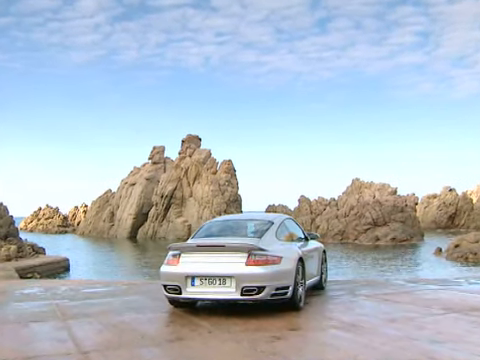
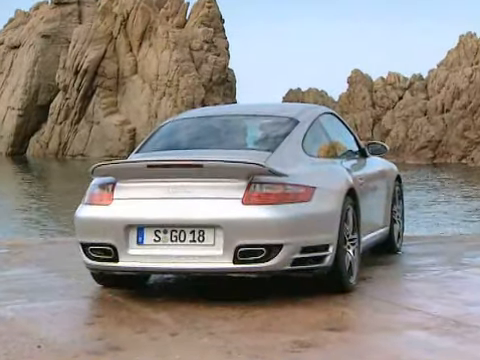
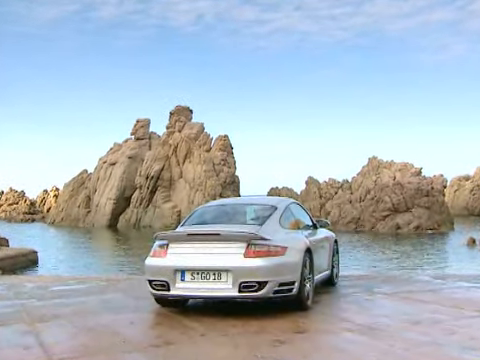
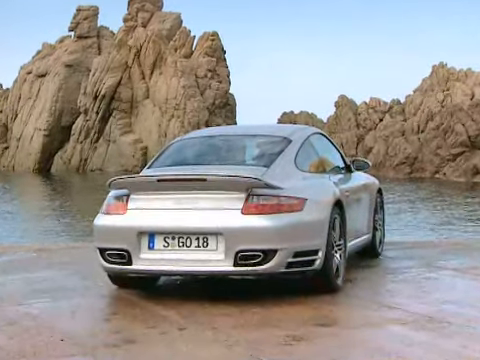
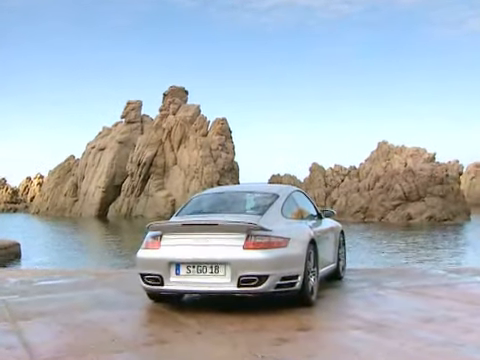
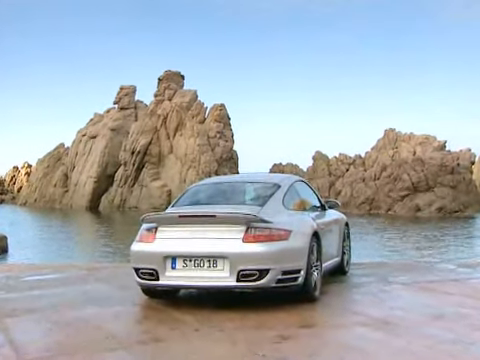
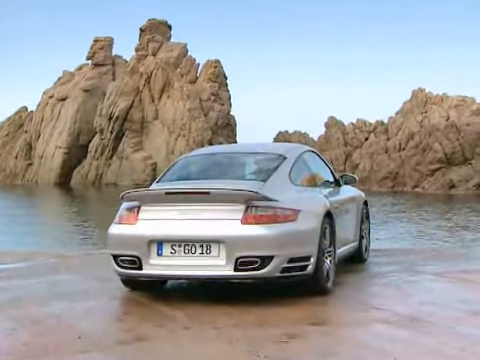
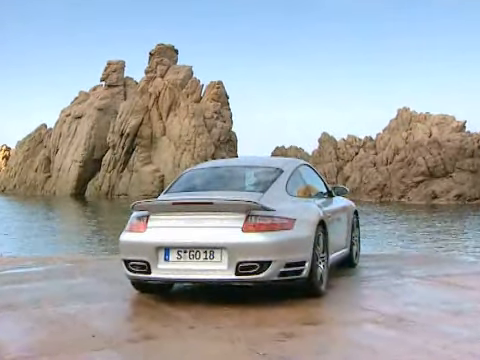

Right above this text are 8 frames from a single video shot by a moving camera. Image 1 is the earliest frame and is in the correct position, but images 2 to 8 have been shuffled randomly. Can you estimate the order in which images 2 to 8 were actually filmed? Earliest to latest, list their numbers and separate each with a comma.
3, 5, 6, 8, 7, 4, 2
